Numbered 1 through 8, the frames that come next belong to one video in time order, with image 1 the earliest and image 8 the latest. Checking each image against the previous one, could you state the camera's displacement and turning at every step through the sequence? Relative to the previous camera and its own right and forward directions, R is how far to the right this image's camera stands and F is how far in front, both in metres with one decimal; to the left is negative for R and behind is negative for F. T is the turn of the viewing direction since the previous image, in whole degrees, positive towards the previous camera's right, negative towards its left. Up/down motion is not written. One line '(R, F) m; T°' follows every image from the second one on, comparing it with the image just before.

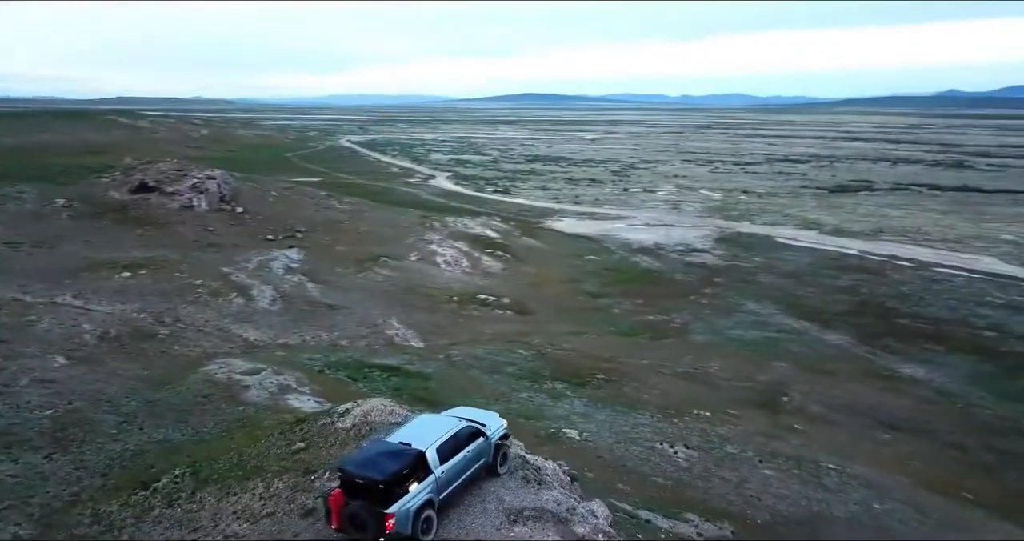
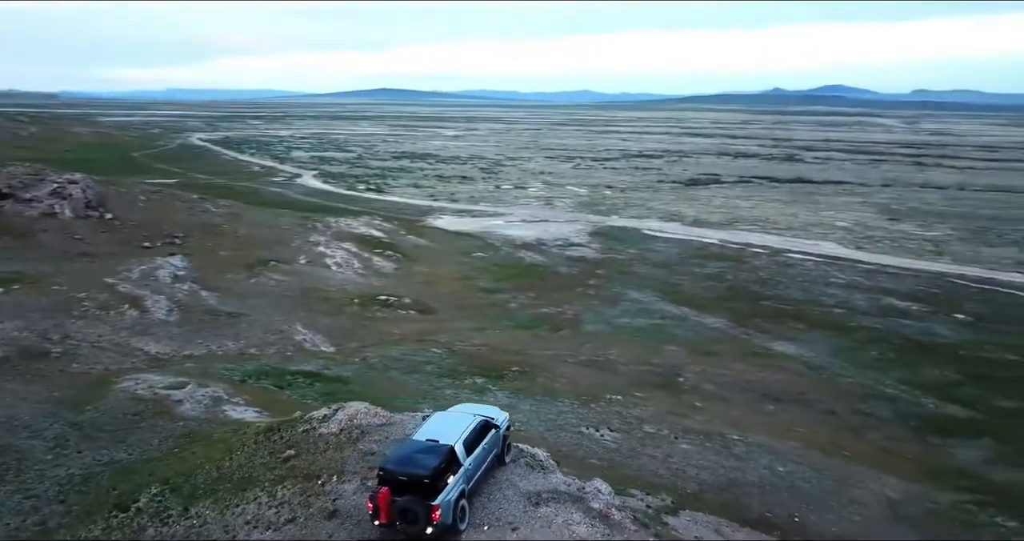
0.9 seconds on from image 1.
(-1.3, -0.4) m; +11°
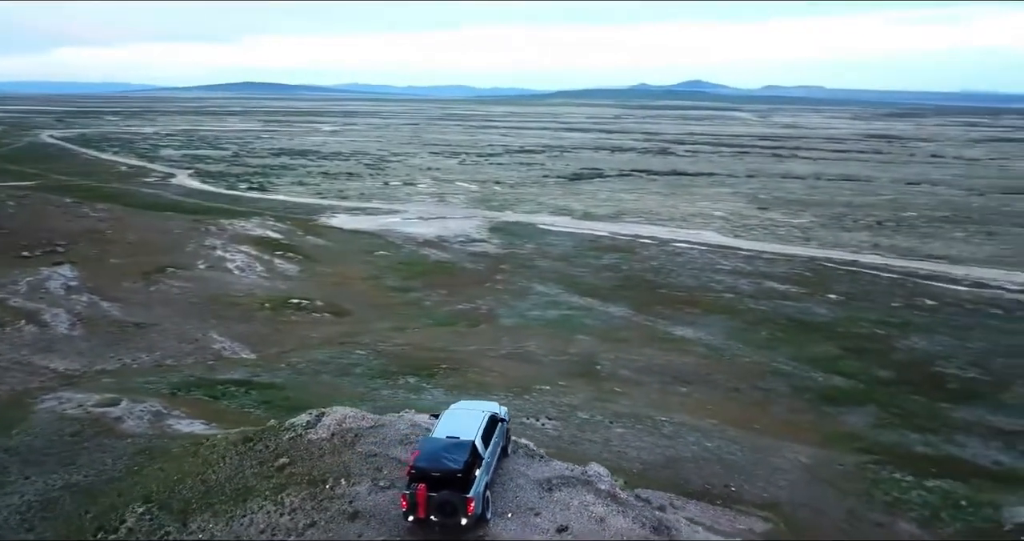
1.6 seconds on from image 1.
(-1.2, -0.3) m; +9°
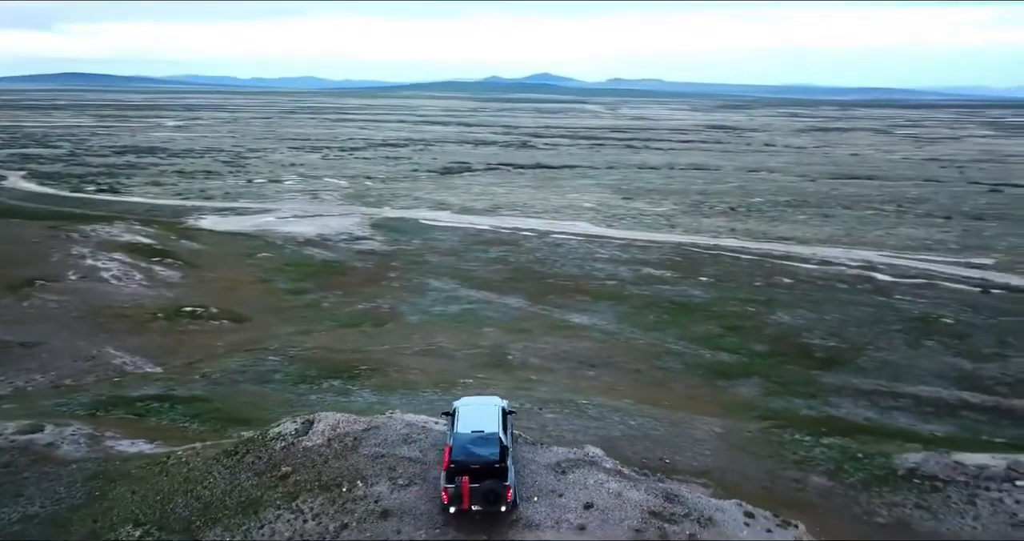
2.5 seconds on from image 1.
(-1.5, -0.4) m; +11°
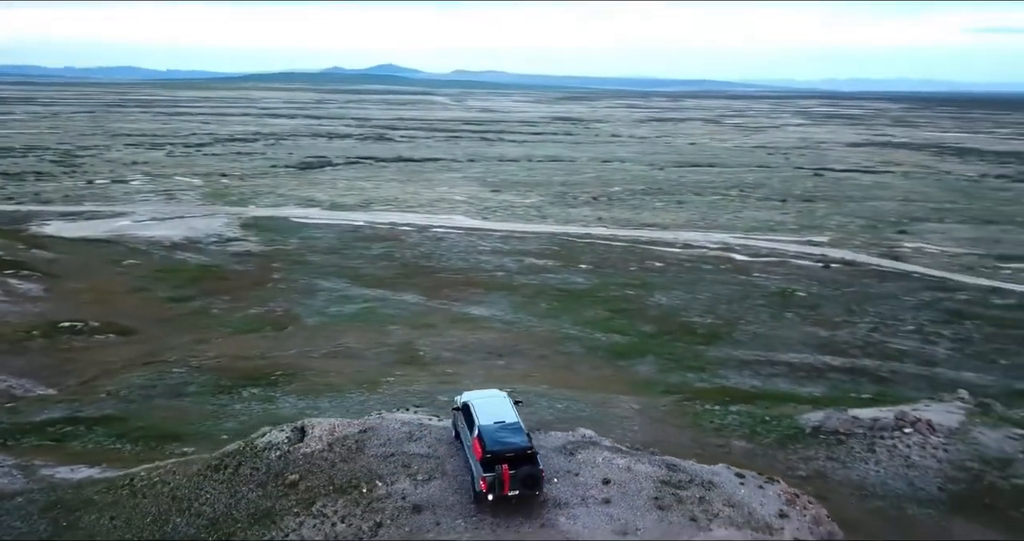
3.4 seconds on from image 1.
(-1.6, -0.3) m; +11°
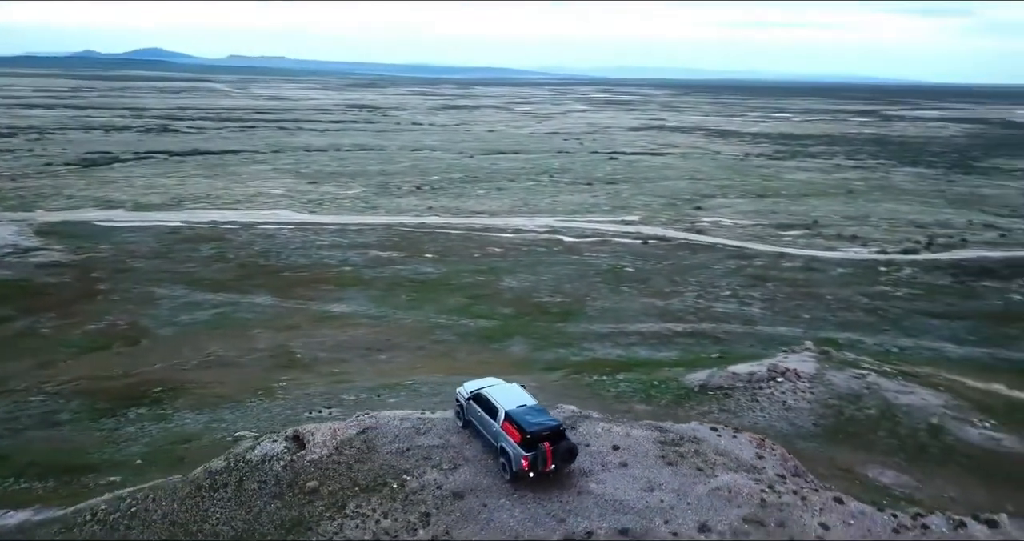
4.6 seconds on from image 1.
(-2.3, -0.3) m; +15°
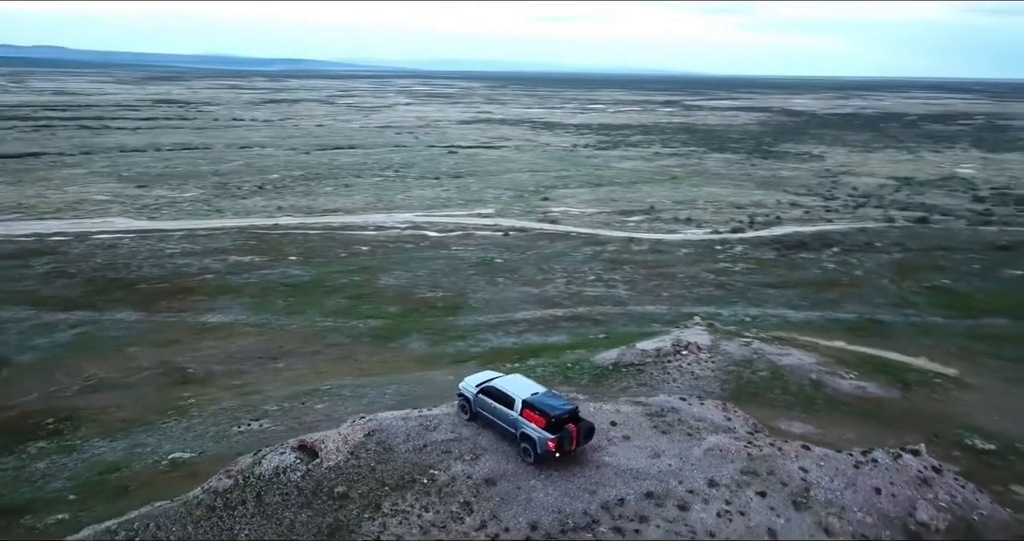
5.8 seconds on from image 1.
(-2.1, -0.4) m; +13°
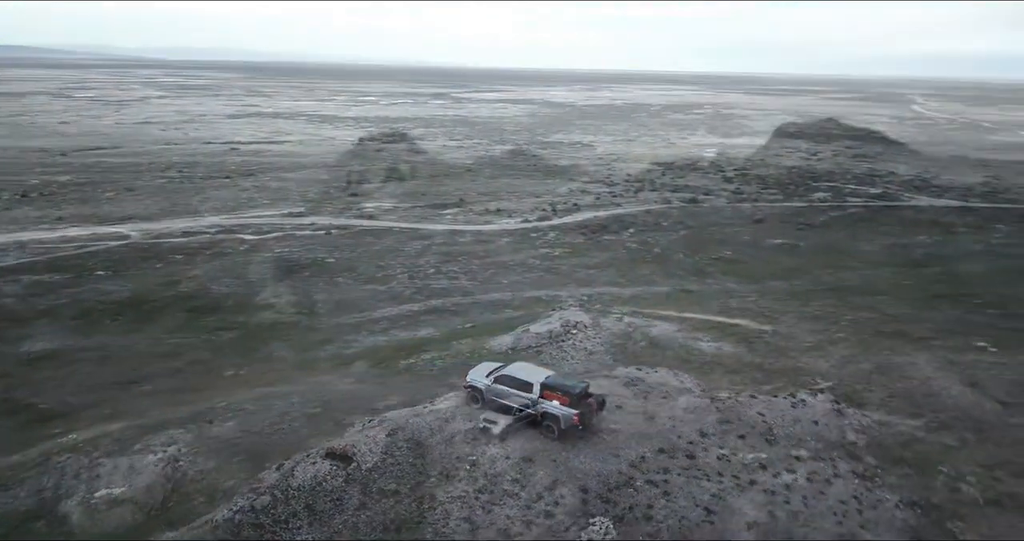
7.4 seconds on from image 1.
(-3.0, -0.4) m; +17°
